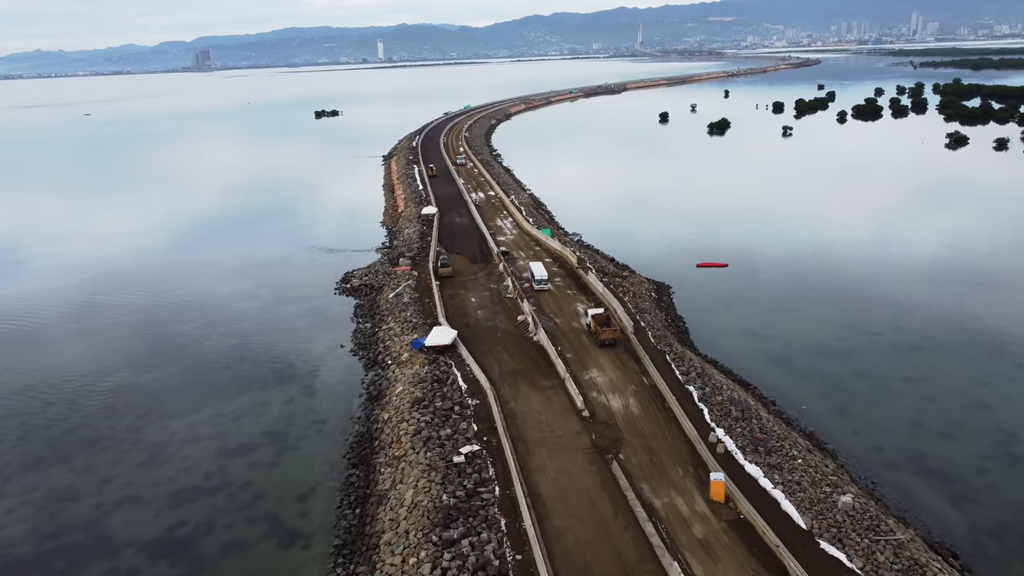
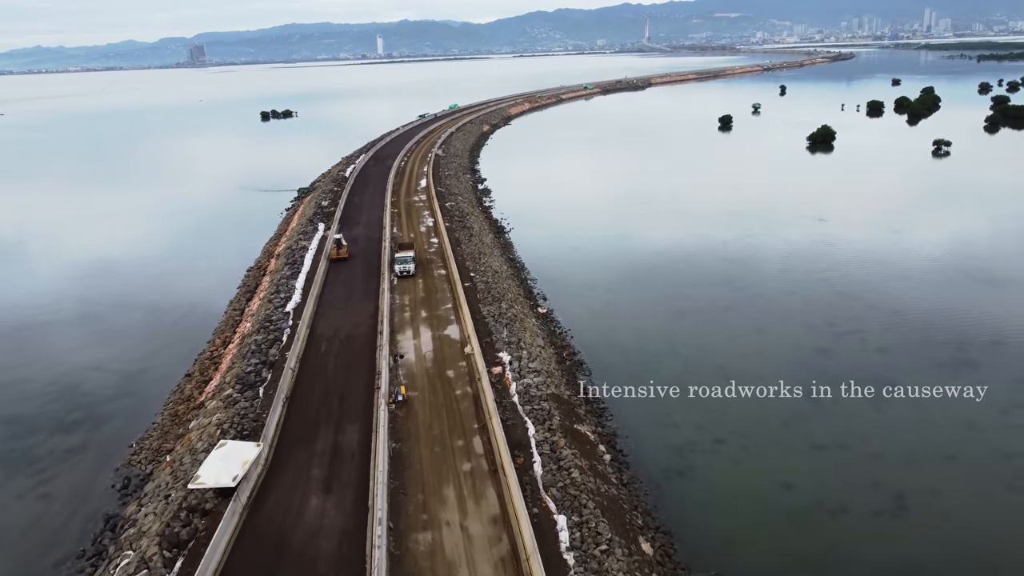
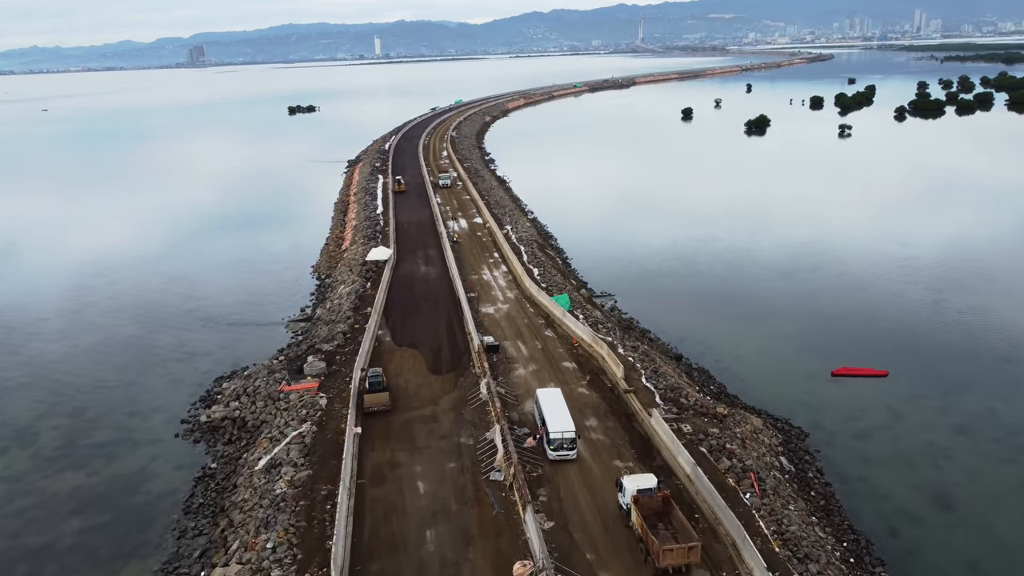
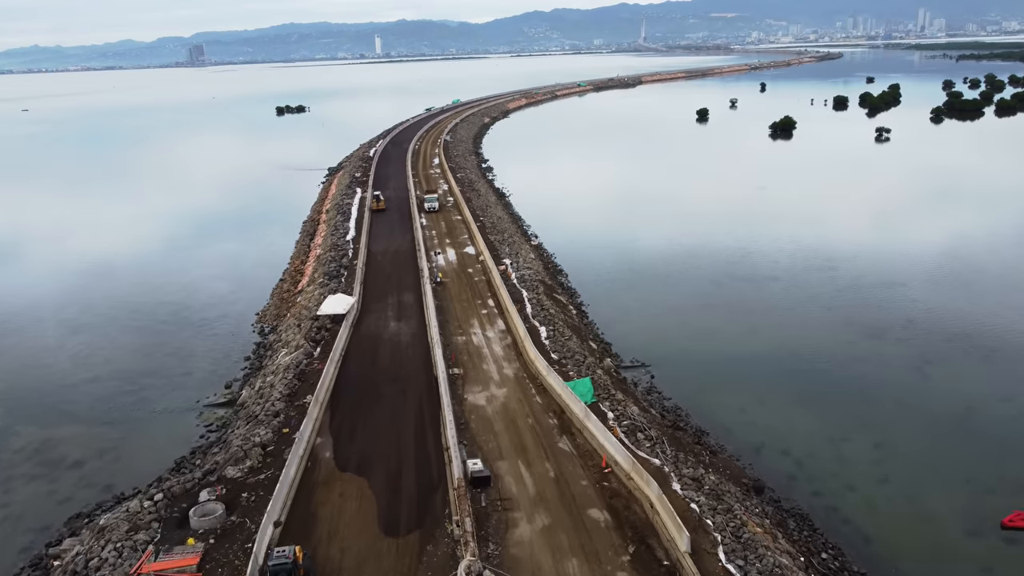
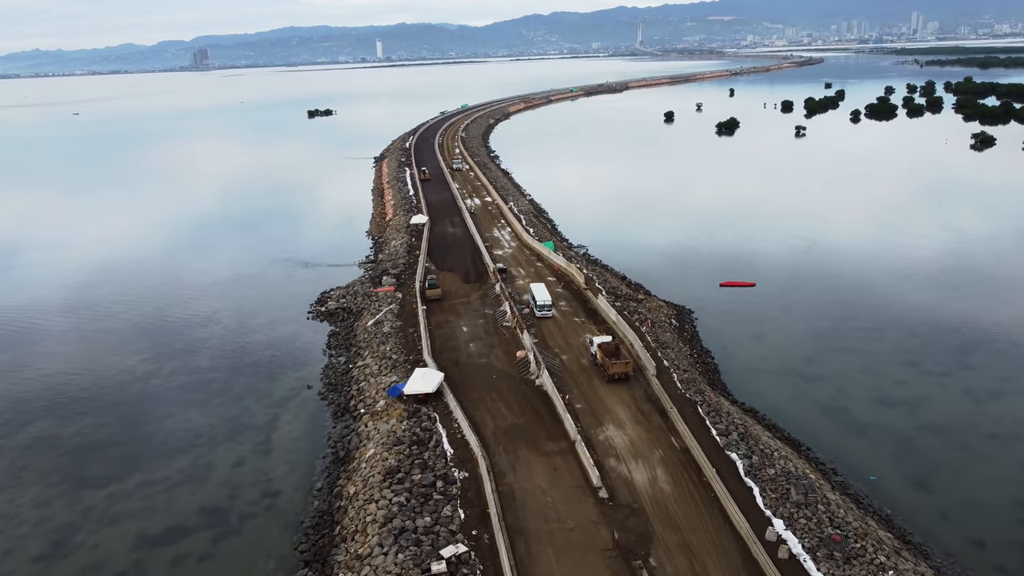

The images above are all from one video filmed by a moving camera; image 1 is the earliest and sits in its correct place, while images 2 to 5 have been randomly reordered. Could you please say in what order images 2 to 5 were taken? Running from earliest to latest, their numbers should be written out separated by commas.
5, 3, 4, 2
